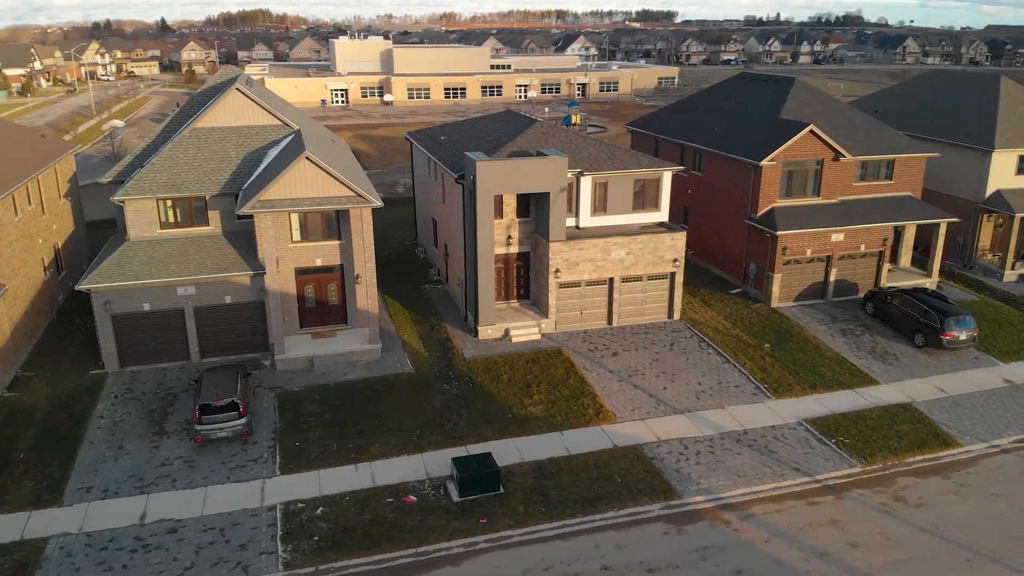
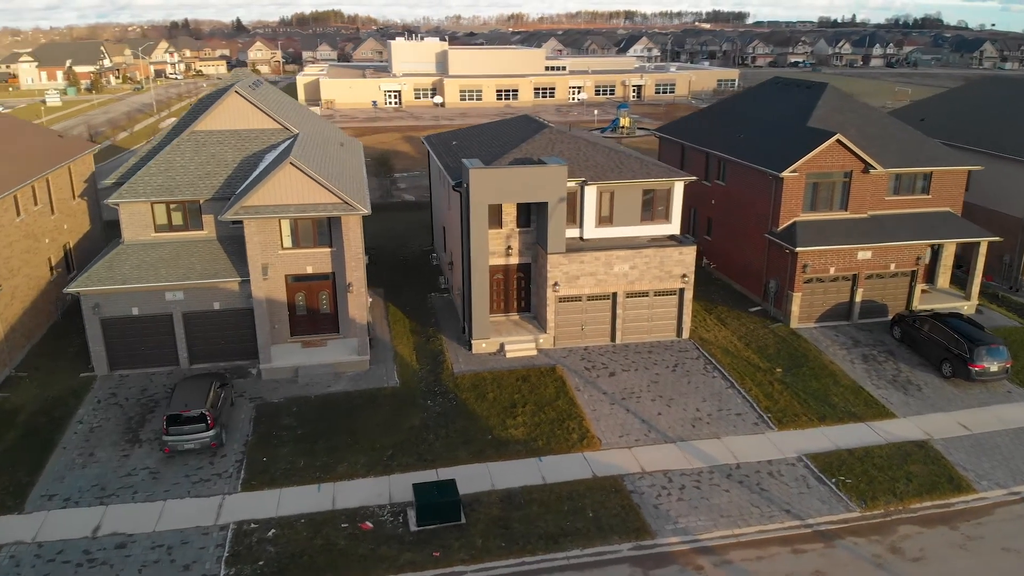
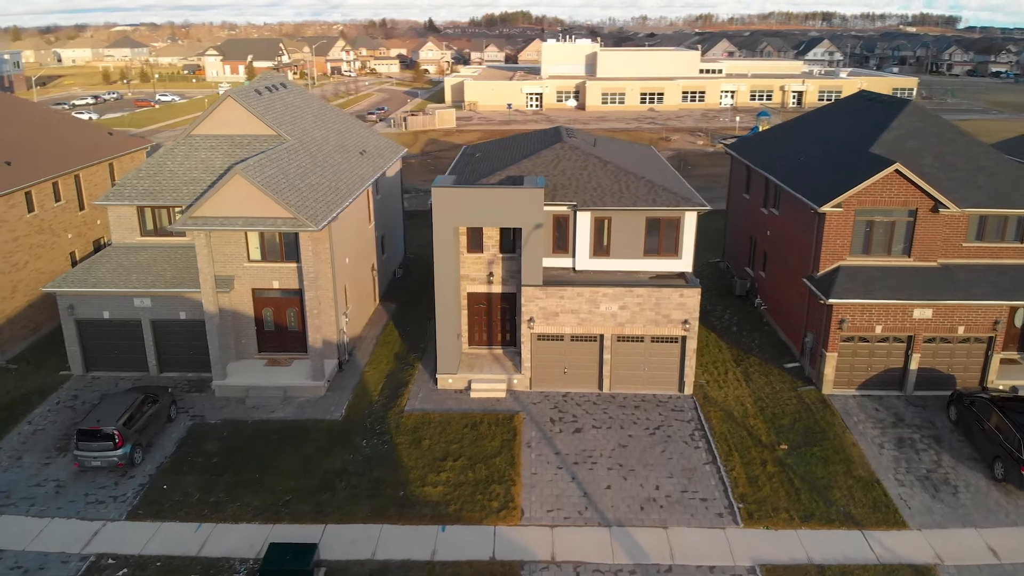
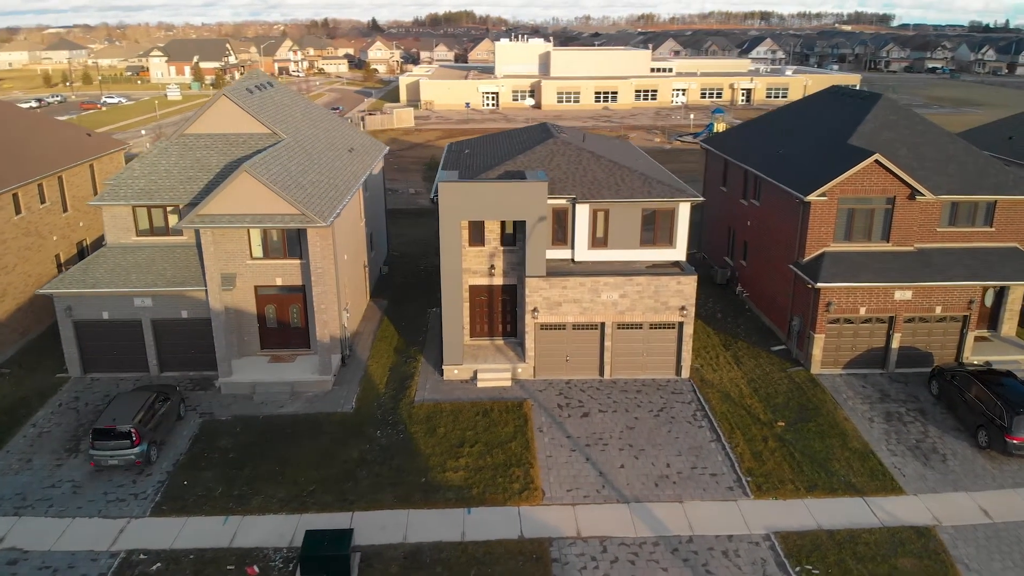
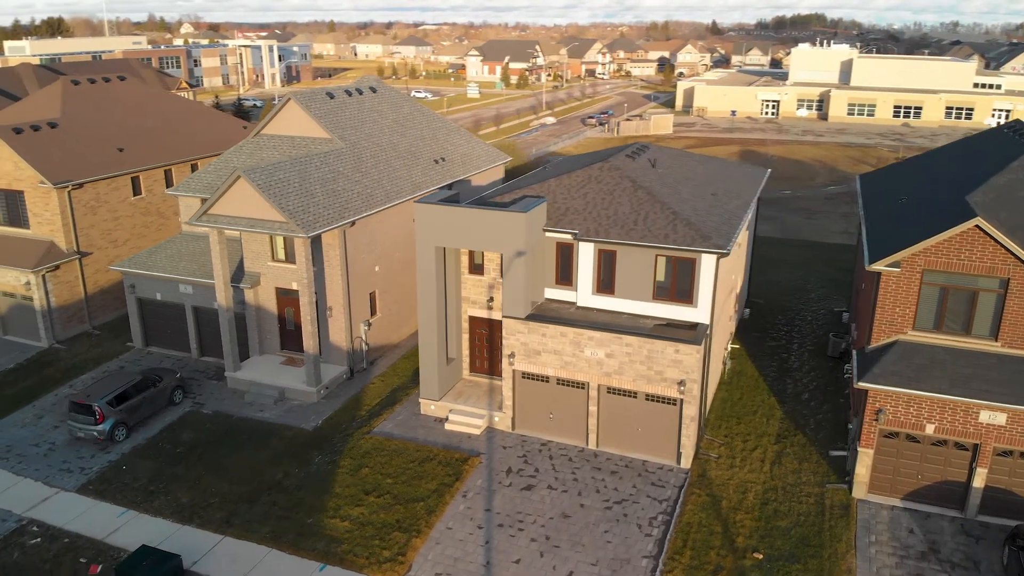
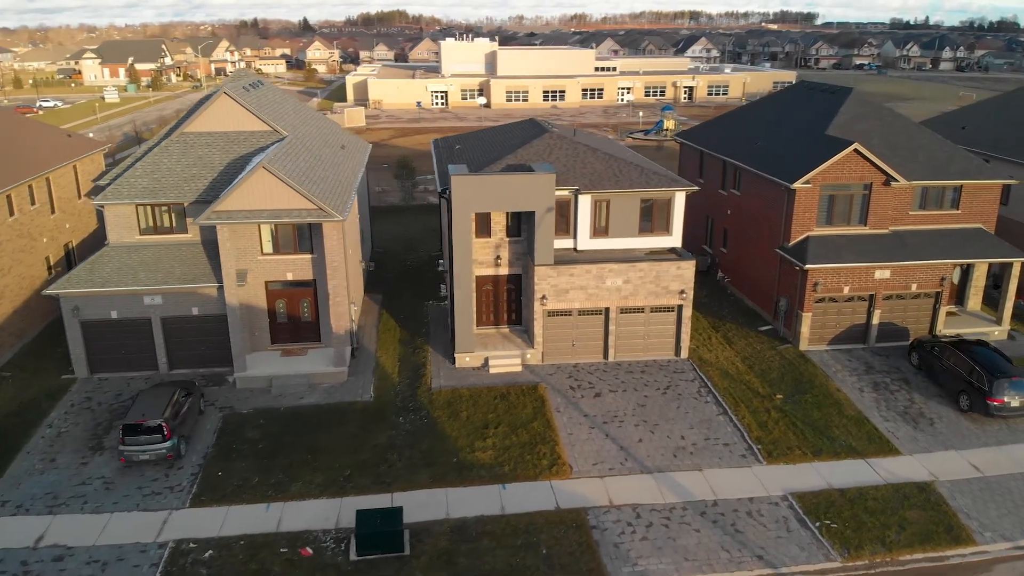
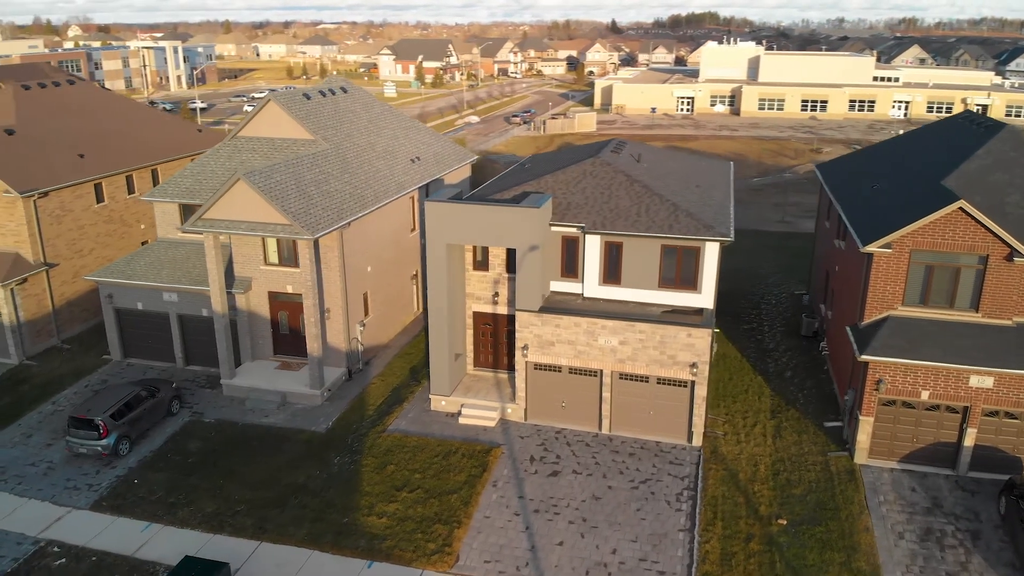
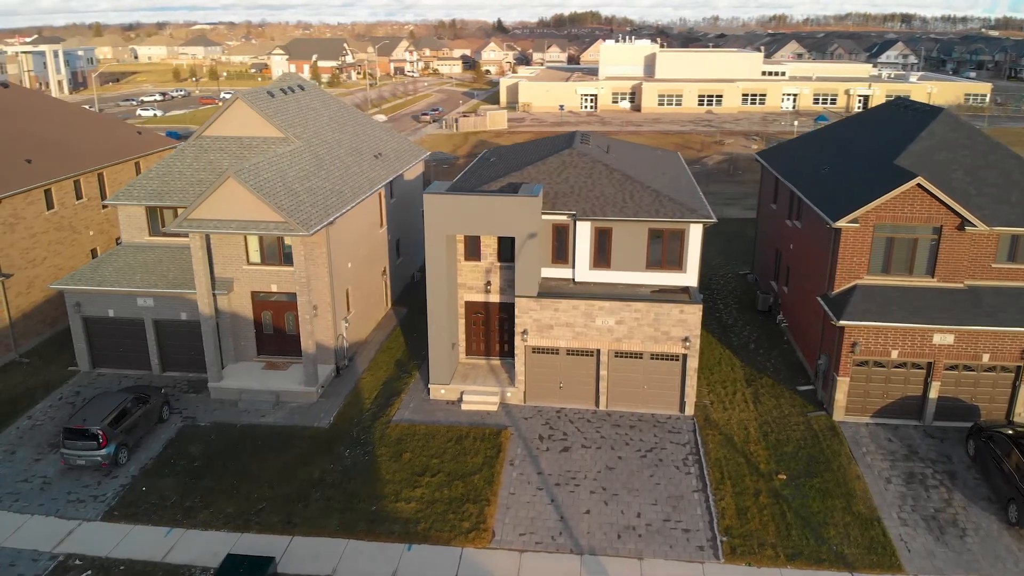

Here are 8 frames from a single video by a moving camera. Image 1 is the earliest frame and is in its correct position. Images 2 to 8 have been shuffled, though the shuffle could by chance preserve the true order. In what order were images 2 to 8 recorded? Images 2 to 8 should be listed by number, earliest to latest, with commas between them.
2, 6, 4, 3, 8, 7, 5
